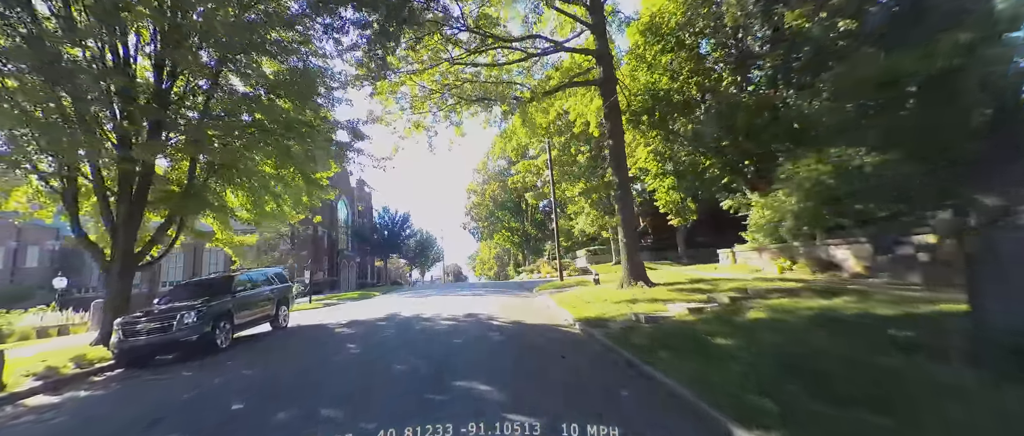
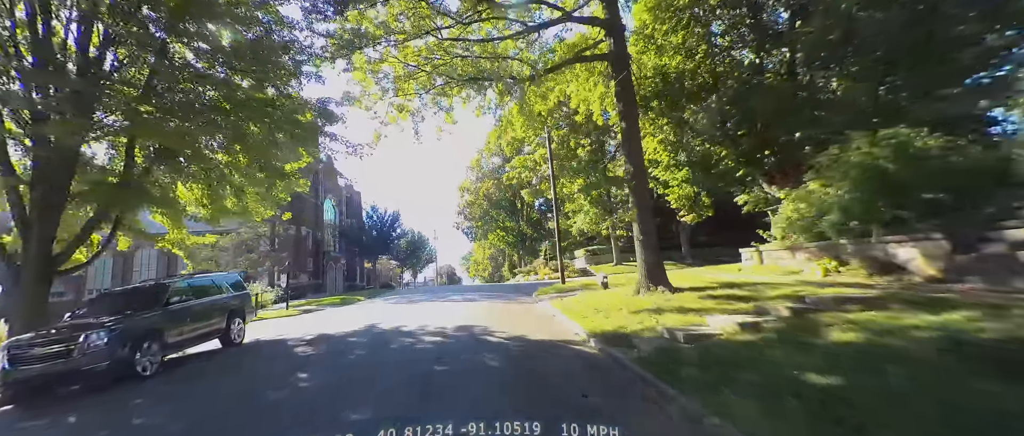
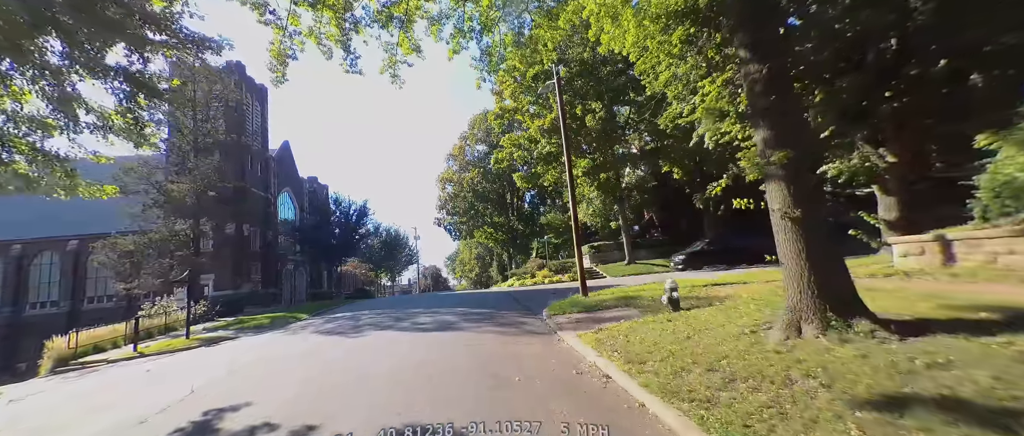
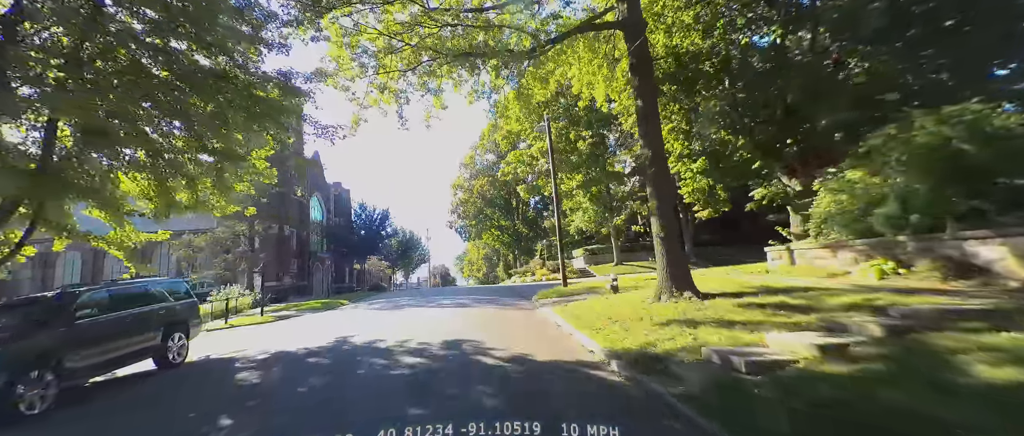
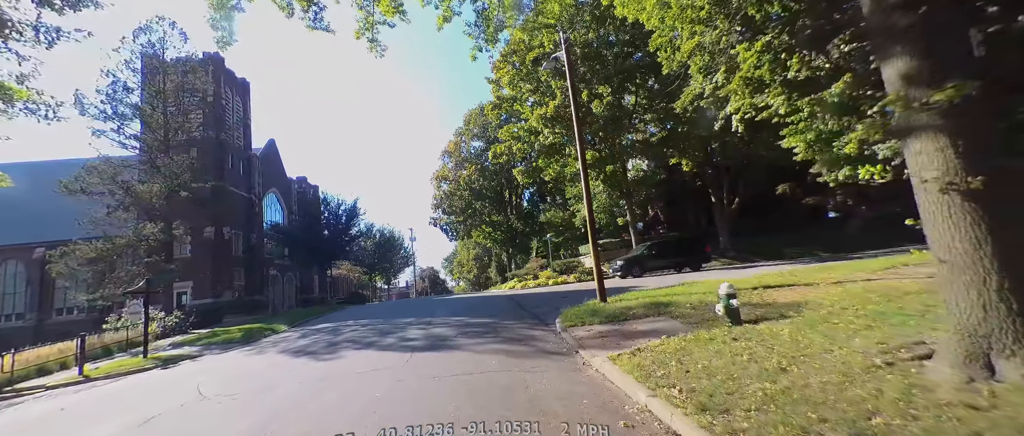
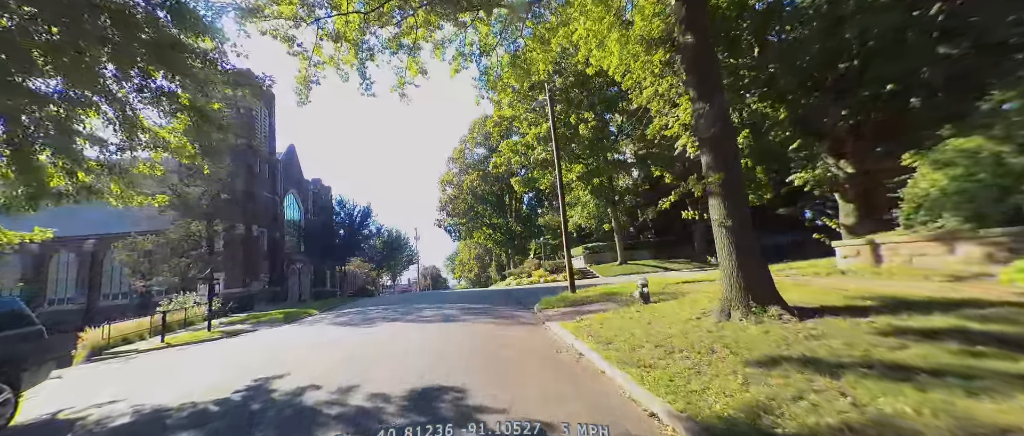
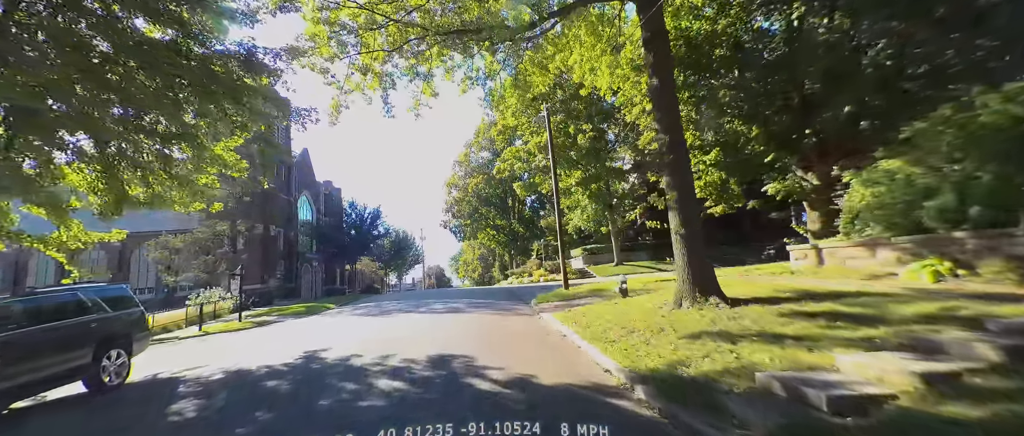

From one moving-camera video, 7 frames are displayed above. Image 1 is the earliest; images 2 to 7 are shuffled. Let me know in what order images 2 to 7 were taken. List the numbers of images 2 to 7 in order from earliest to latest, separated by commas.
2, 4, 7, 6, 3, 5
